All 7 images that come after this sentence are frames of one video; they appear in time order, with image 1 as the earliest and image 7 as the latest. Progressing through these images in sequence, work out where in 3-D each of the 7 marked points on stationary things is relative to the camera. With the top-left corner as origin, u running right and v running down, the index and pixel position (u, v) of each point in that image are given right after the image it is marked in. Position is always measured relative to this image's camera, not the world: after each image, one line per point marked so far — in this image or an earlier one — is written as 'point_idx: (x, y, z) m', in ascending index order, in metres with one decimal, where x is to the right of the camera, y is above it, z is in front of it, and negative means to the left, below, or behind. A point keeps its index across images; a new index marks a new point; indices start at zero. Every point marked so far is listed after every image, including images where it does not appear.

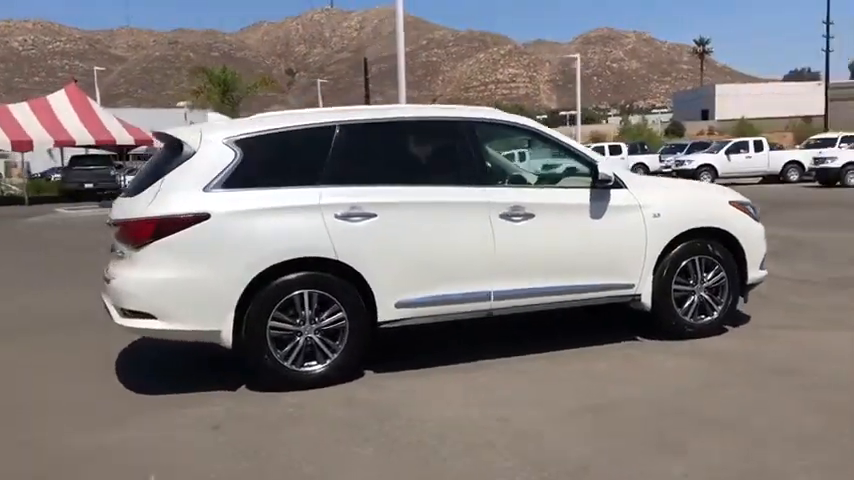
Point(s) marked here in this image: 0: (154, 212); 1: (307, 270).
0: (-2.0, +0.2, +6.0) m
1: (-0.9, -0.2, +6.2) m
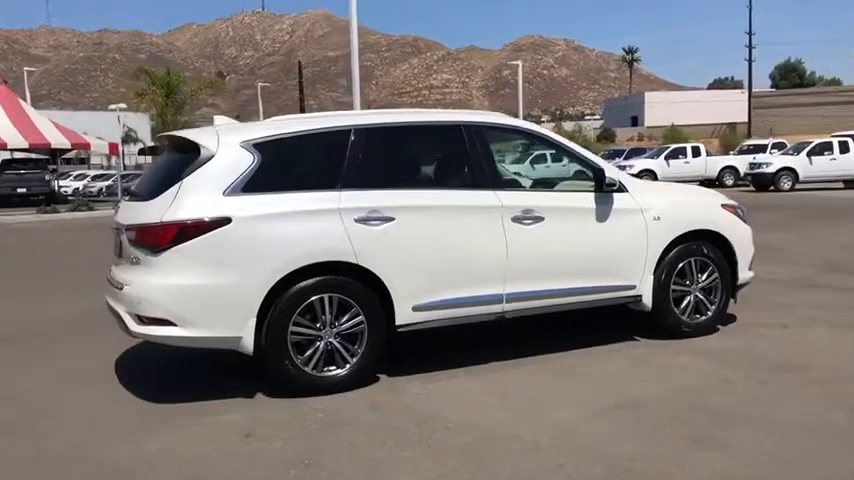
0: (-1.8, +0.2, +5.9) m
1: (-0.7, -0.3, +6.2) m
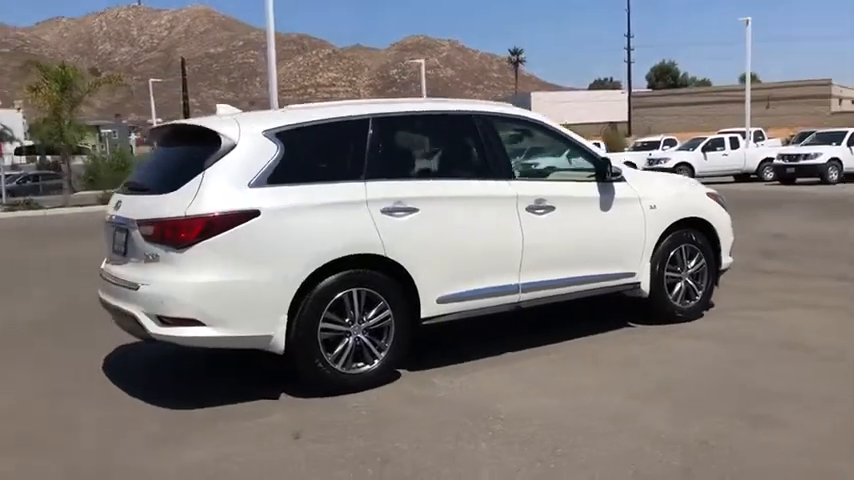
0: (-1.5, +0.2, +5.5) m
1: (-0.5, -0.2, +6.0) m
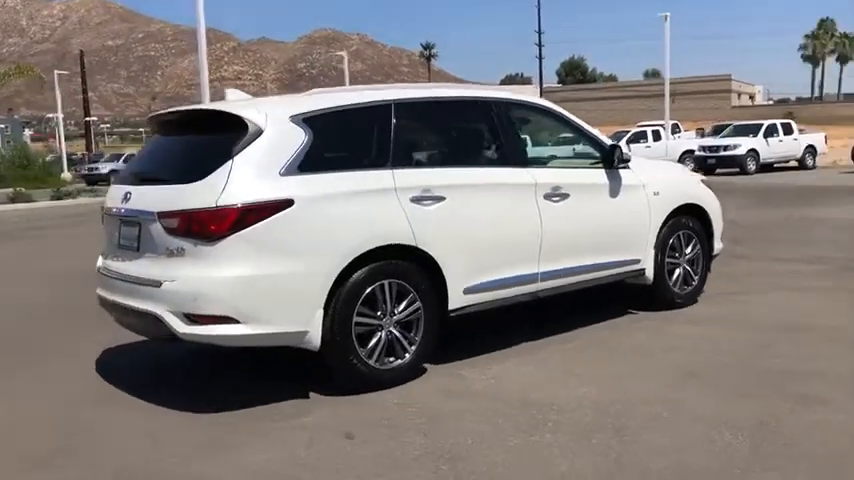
0: (-1.2, +0.2, +5.2) m
1: (-0.3, -0.1, +5.8) m
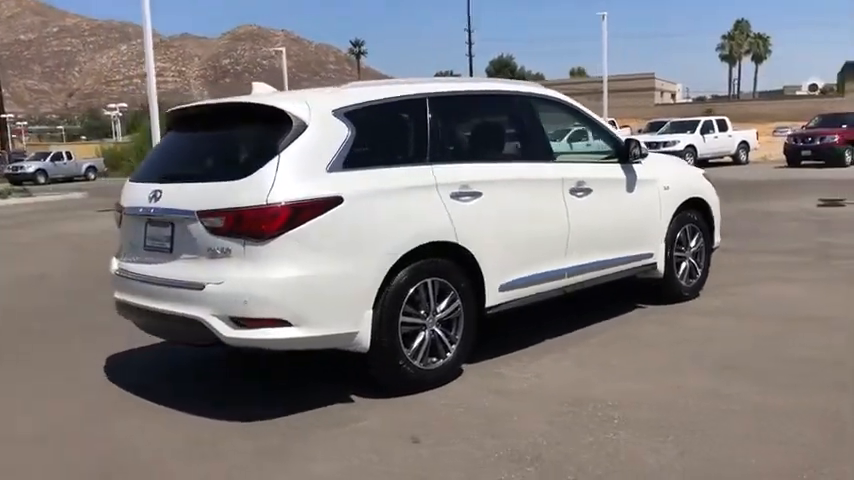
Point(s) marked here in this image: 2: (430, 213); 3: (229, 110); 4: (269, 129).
0: (-0.9, +0.2, +5.0) m
1: (0.0, -0.1, +5.6) m
2: (0.0, +0.2, +5.5) m
3: (-1.4, +0.9, +5.6) m
4: (-1.0, +0.7, +5.3) m
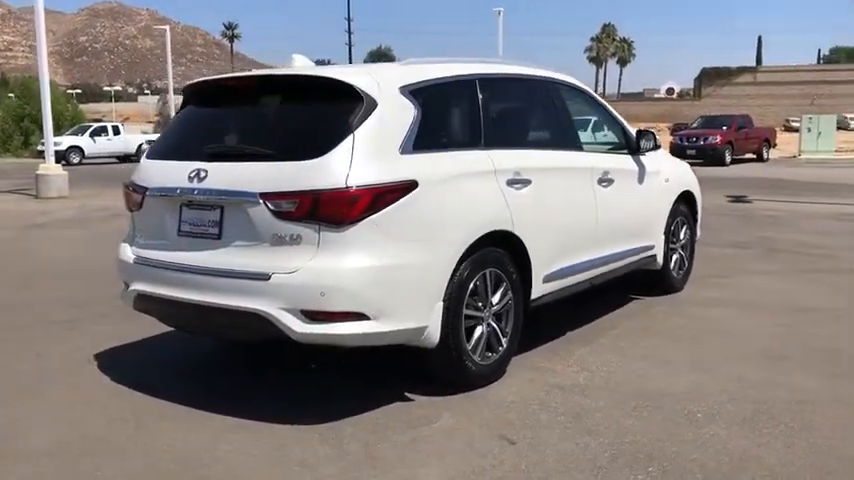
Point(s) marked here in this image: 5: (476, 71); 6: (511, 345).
0: (-0.4, +0.3, +4.5) m
1: (+0.4, 0.0, +5.3) m
2: (+0.4, +0.3, +5.3) m
3: (-0.9, +1.0, +5.1) m
4: (-0.6, +0.8, +4.9) m
5: (+0.3, +1.2, +5.7) m
6: (+0.6, -0.7, +5.6) m
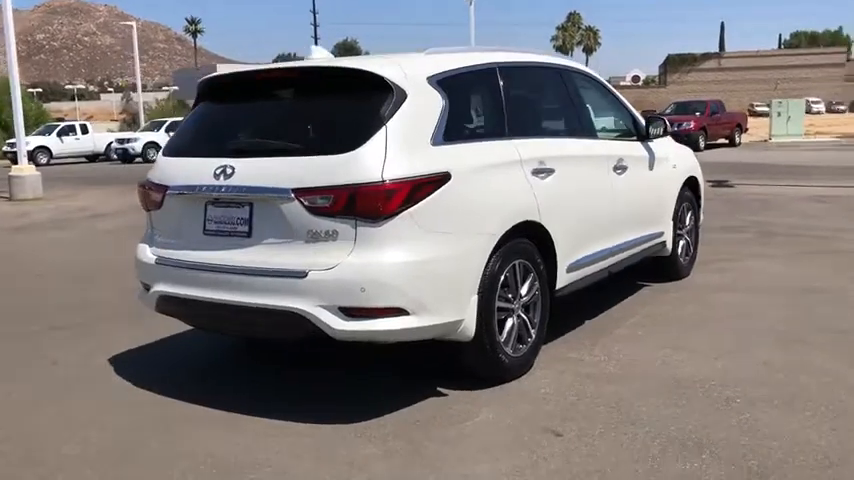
0: (-0.2, +0.4, +4.4) m
1: (+0.6, 0.0, +5.3) m
2: (+0.6, +0.3, +5.2) m
3: (-0.8, +1.0, +5.0) m
4: (-0.4, +0.8, +4.7) m
5: (+0.5, +1.2, +5.7) m
6: (+0.8, -0.7, +5.6) m
